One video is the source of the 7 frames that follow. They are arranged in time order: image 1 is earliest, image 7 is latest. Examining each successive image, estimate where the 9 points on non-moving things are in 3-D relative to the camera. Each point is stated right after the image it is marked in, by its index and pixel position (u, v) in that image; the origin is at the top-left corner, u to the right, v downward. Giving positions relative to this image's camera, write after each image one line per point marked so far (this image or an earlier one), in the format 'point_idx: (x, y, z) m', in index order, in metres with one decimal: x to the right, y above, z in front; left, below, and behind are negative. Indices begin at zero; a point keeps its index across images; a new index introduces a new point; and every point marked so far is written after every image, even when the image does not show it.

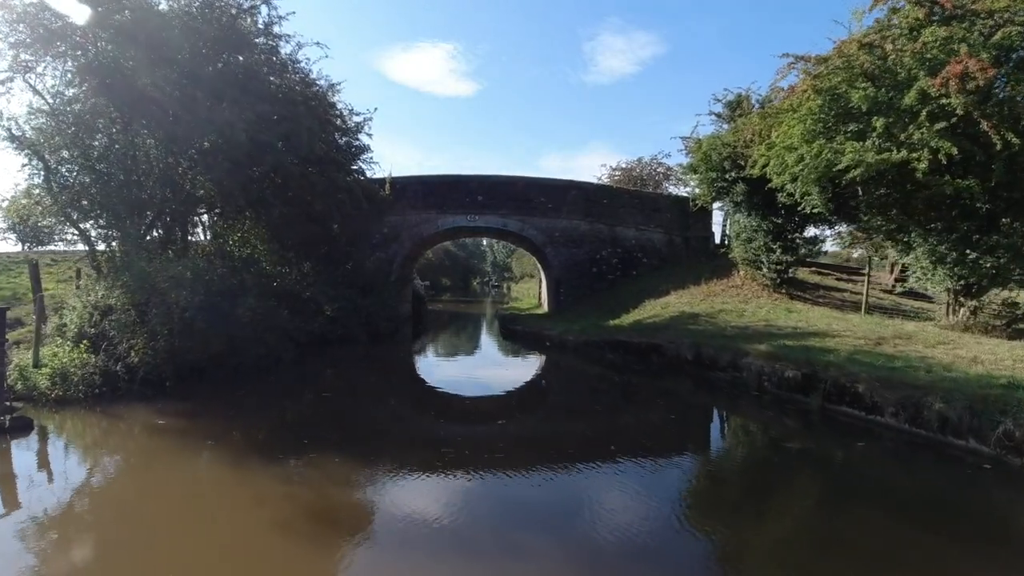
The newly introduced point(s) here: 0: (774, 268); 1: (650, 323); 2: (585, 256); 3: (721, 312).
0: (+6.3, +0.5, +14.7) m
1: (+2.9, -0.7, +12.8) m
2: (+2.1, +0.9, +17.7) m
3: (+4.5, -0.5, +13.0) m
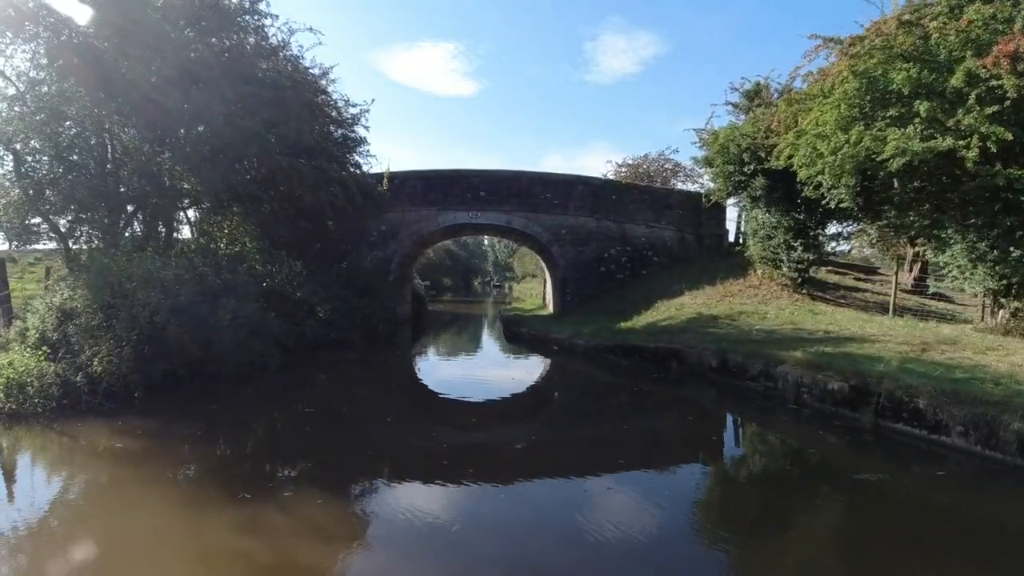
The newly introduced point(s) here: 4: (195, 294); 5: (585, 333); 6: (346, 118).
0: (+6.4, +0.5, +13.8) m
1: (+3.0, -0.7, +11.9) m
2: (+2.2, +0.9, +16.9) m
3: (+4.6, -0.5, +12.1) m
4: (-4.7, -0.2, +9.0) m
5: (+1.5, -0.9, +12.7) m
6: (-4.1, +4.2, +14.9) m
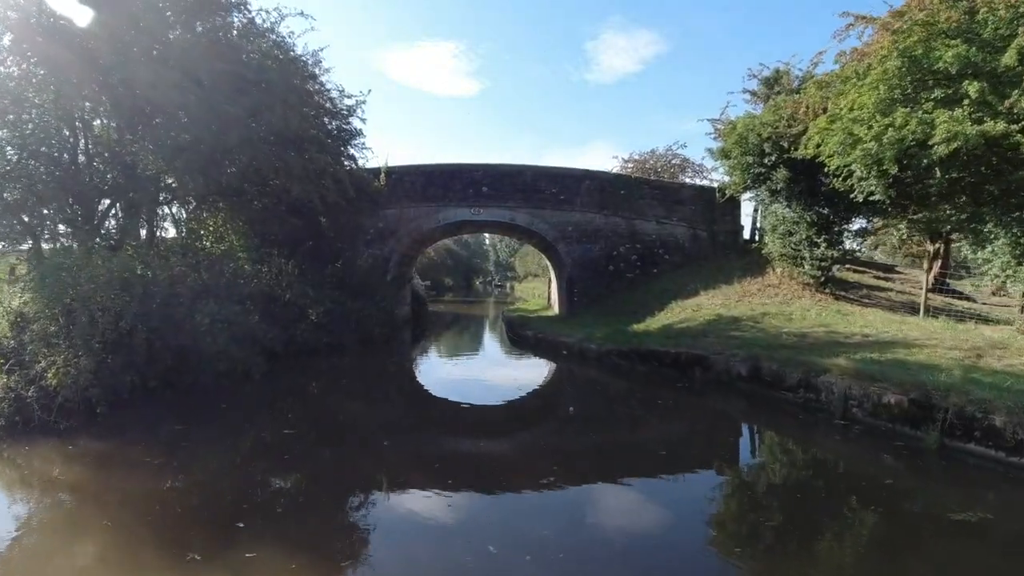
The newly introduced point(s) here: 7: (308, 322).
0: (+6.5, +0.5, +12.9) m
1: (+3.1, -0.7, +11.0) m
2: (+2.3, +0.9, +16.0) m
3: (+4.7, -0.5, +11.3) m
4: (-4.6, -0.2, +8.1) m
5: (+1.6, -0.9, +11.9) m
6: (-4.0, +4.1, +14.1) m
7: (-4.0, -0.7, +11.9) m
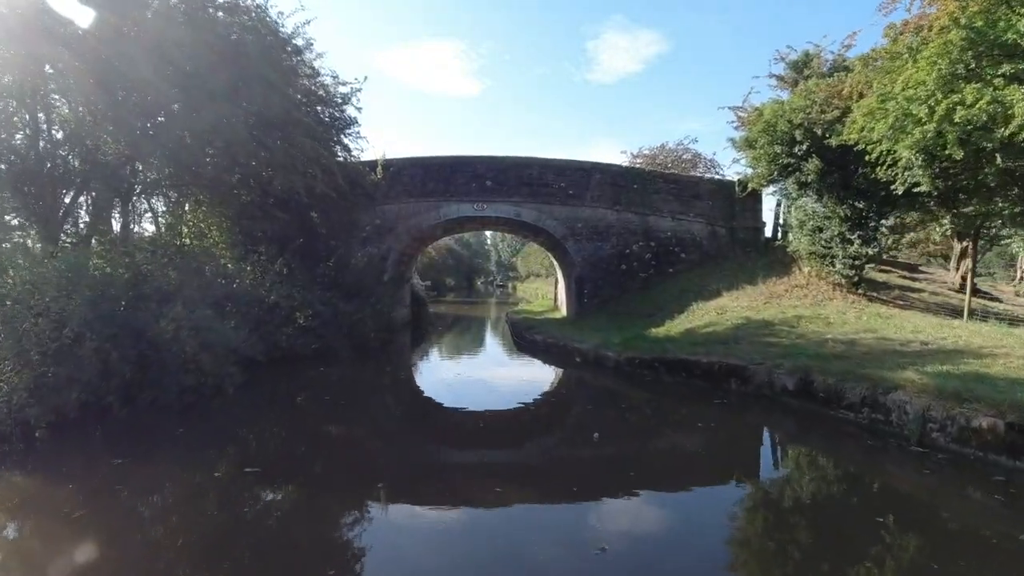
0: (+6.6, +0.5, +11.9) m
1: (+3.2, -0.7, +10.0) m
2: (+2.5, +0.9, +15.0) m
3: (+4.8, -0.5, +10.2) m
4: (-4.5, -0.2, +7.1) m
5: (+1.8, -0.9, +10.8) m
6: (-3.8, +4.1, +13.0) m
7: (-3.9, -0.7, +10.9) m
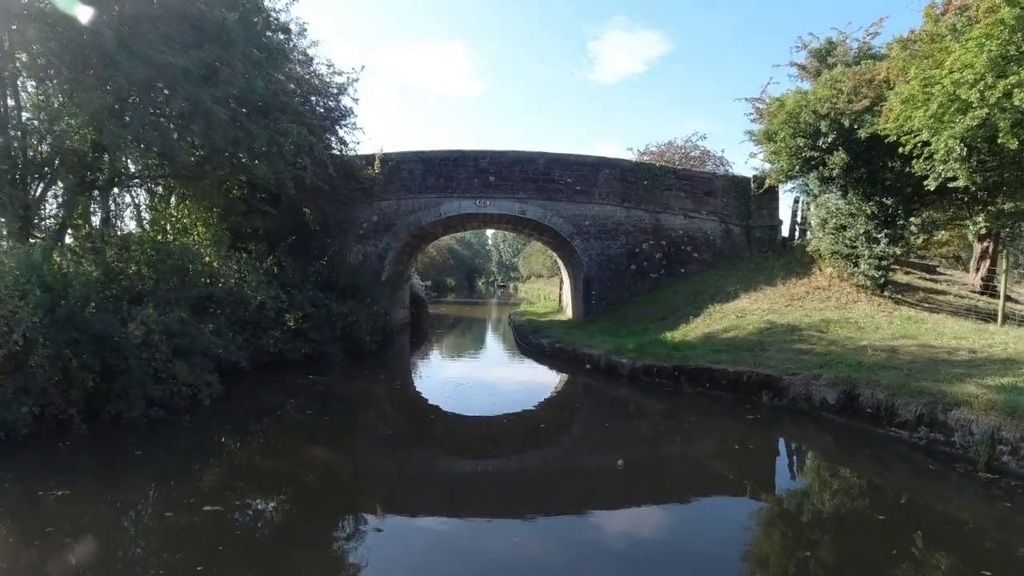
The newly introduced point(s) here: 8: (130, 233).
0: (+6.7, +0.5, +11.2) m
1: (+3.3, -0.7, +9.3) m
2: (+2.6, +0.9, +14.2) m
3: (+4.9, -0.5, +9.5) m
4: (-4.4, -0.2, +6.4) m
5: (+1.9, -0.9, +10.1) m
6: (-3.7, +4.1, +12.3) m
7: (-3.8, -0.7, +10.2) m
8: (-5.7, +0.8, +9.1) m
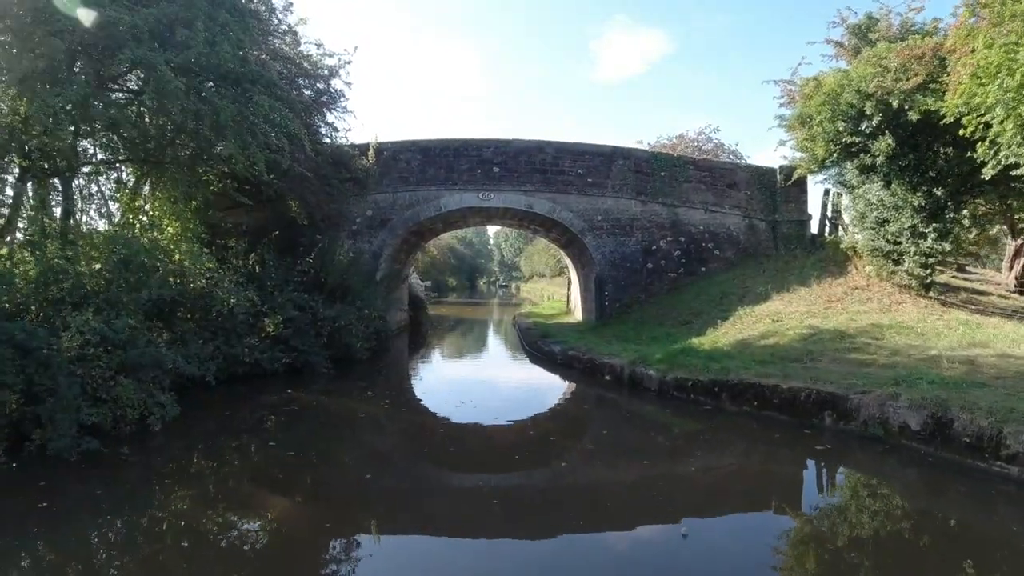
0: (+6.8, +0.5, +10.0) m
1: (+3.4, -0.7, +8.2) m
2: (+2.7, +0.9, +13.1) m
3: (+5.0, -0.6, +8.4) m
4: (-4.3, -0.2, +5.3) m
5: (+2.0, -0.9, +9.0) m
6: (-3.6, +4.1, +11.2) m
7: (-3.7, -0.7, +9.1) m
8: (-5.5, +0.8, +8.0) m
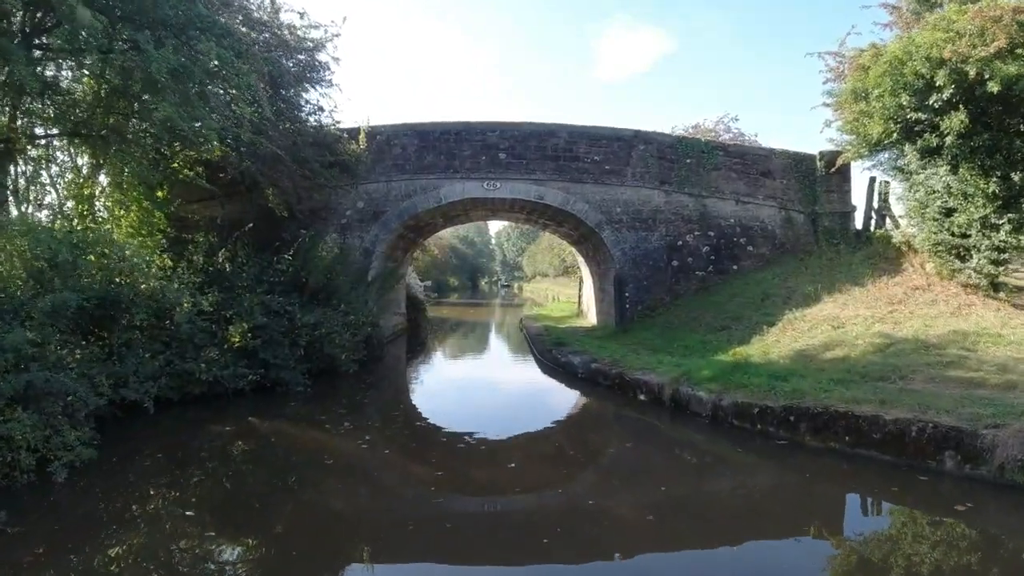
0: (+7.0, +0.5, +8.7) m
1: (+3.6, -0.7, +6.8) m
2: (+2.8, +0.9, +11.7) m
3: (+5.2, -0.6, +7.0) m
4: (-4.1, -0.2, +3.9) m
5: (+2.1, -0.9, +7.6) m
6: (-3.4, +4.1, +9.8) m
7: (-3.5, -0.7, +7.7) m
8: (-5.4, +0.8, +6.6) m
